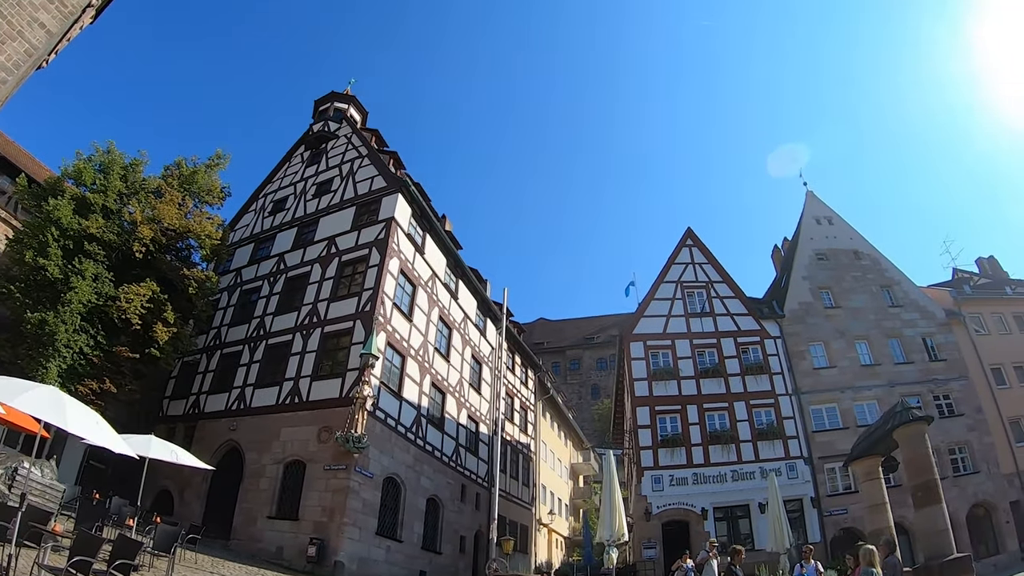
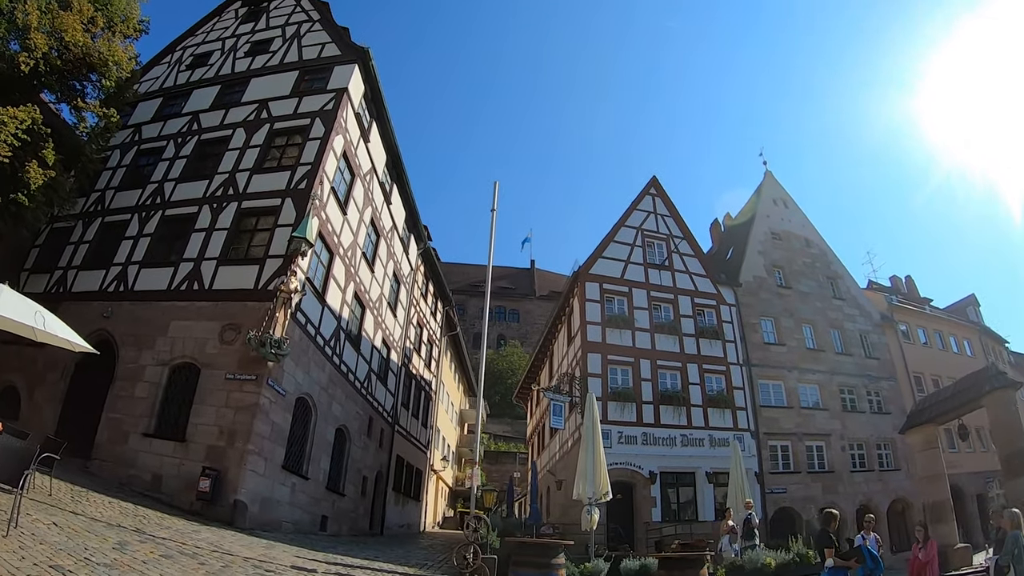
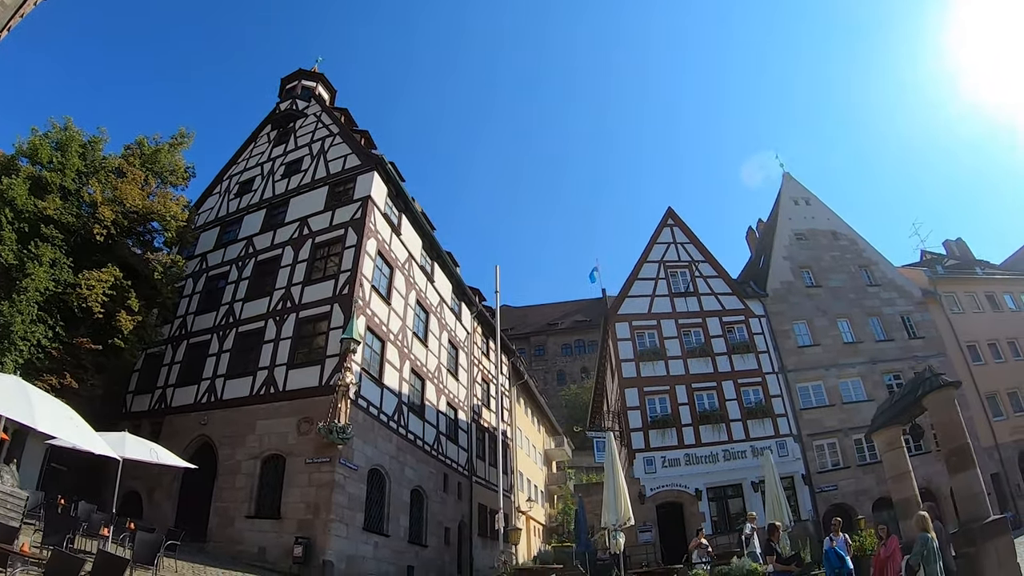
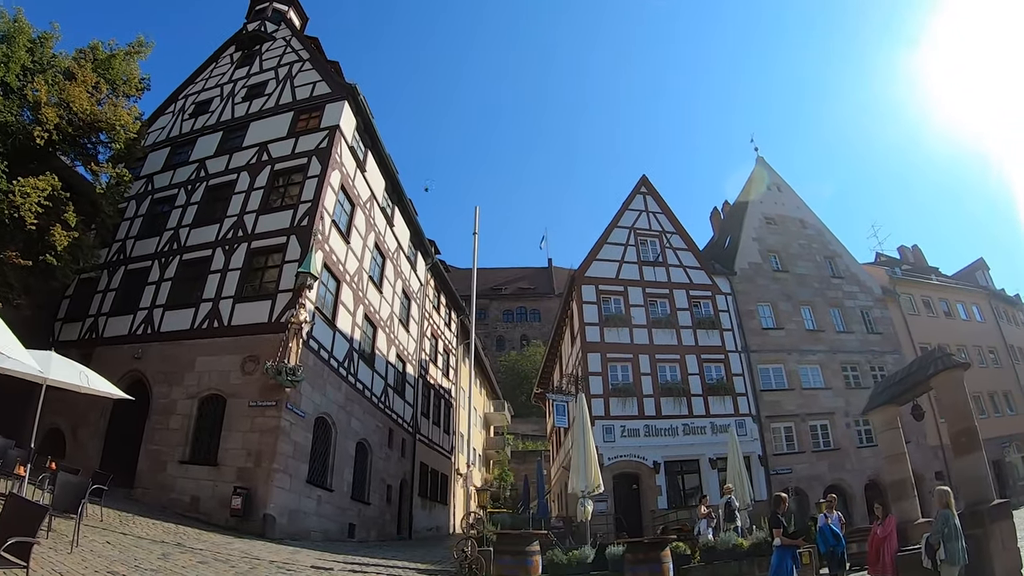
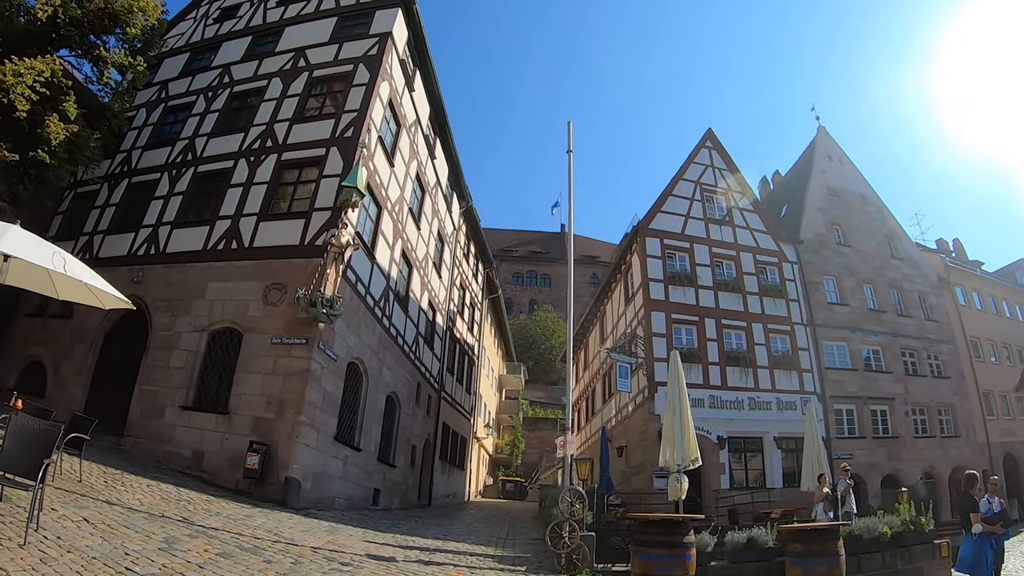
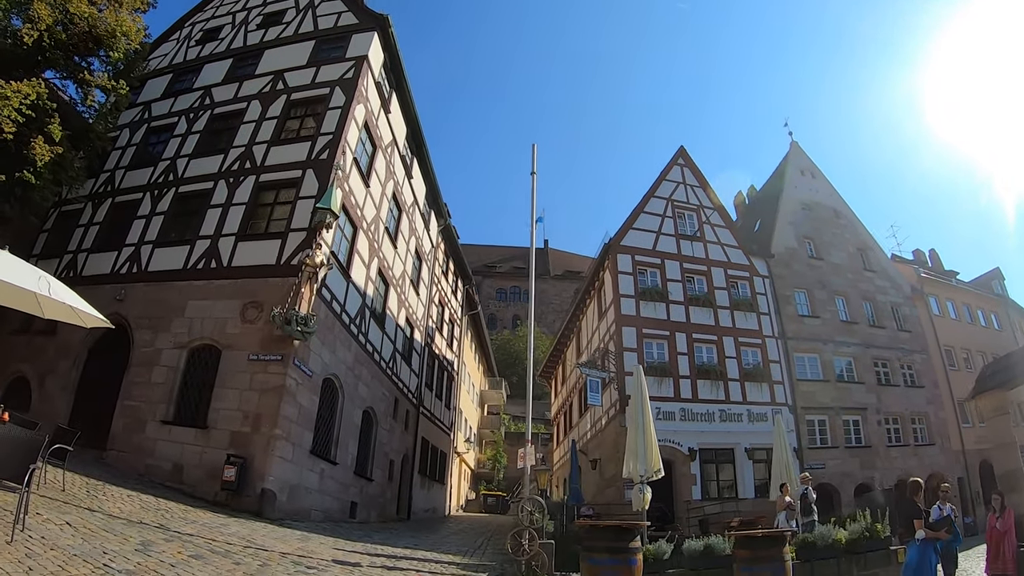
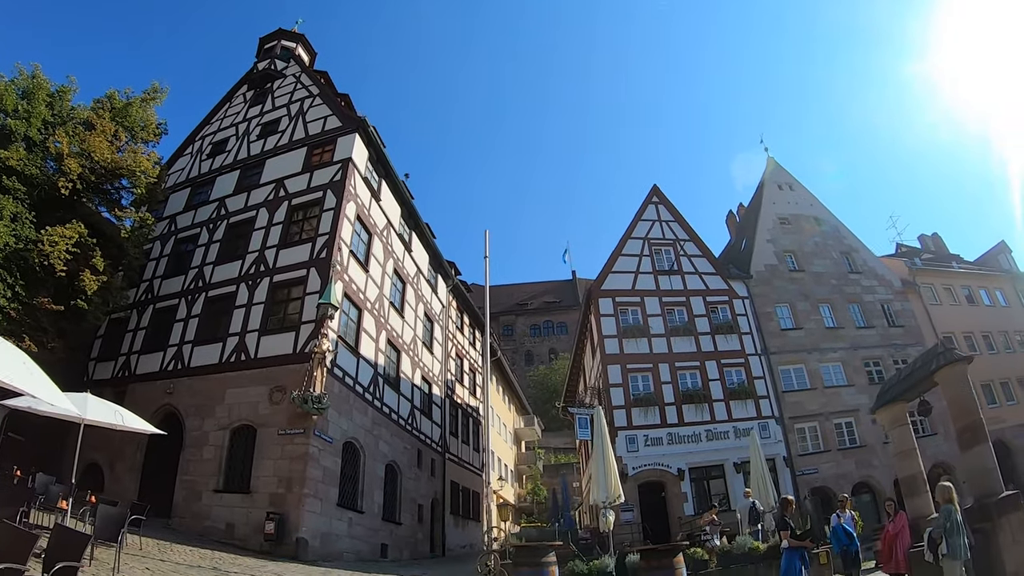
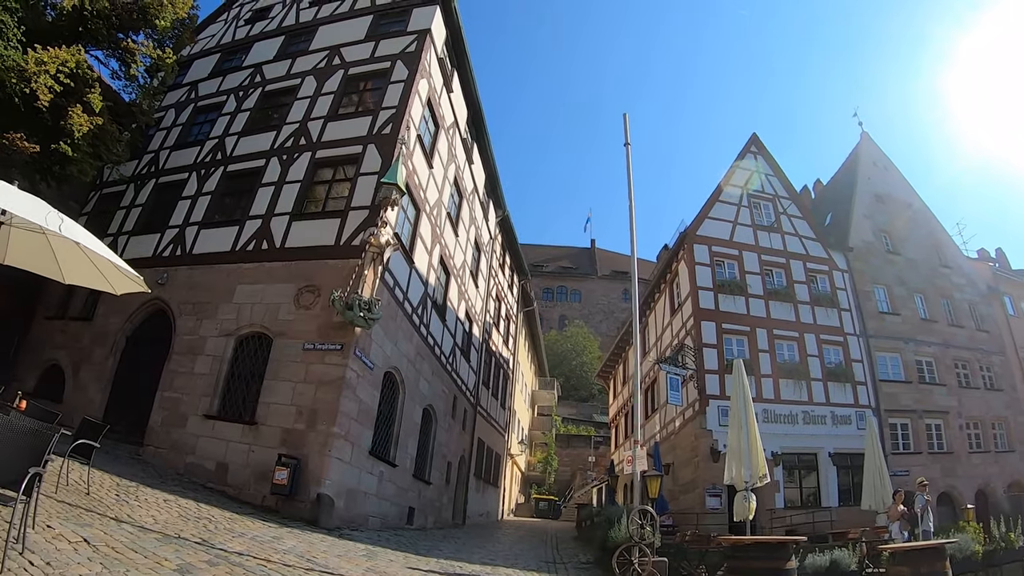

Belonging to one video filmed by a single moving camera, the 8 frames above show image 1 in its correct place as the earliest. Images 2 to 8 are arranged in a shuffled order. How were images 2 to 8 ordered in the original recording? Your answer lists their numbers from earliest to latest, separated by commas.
3, 7, 4, 2, 6, 5, 8
